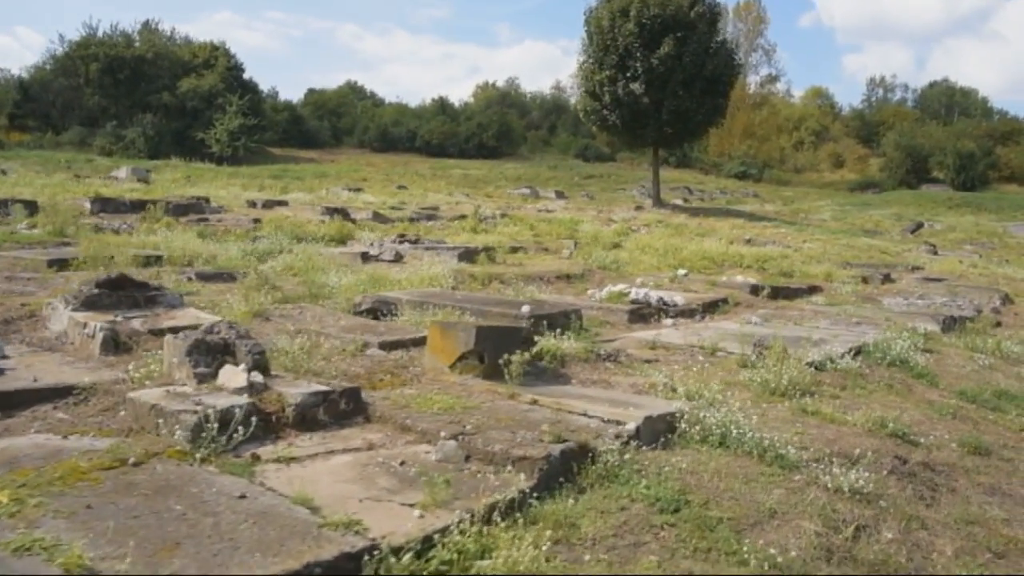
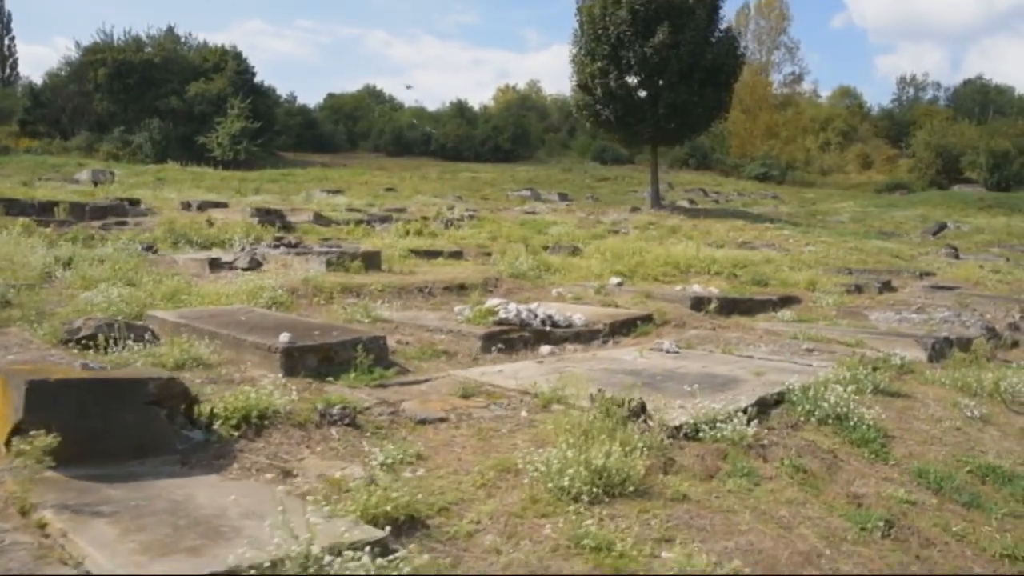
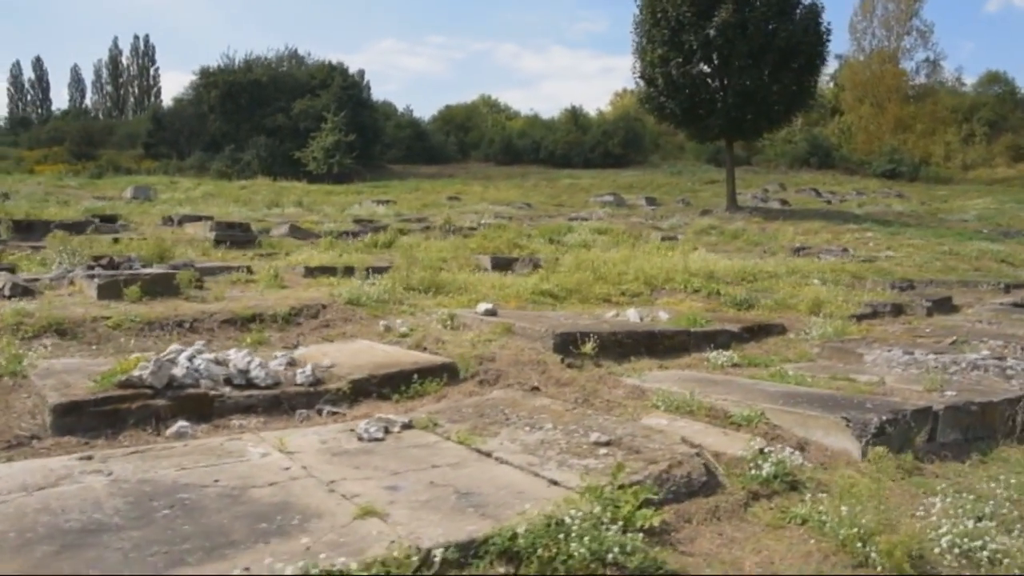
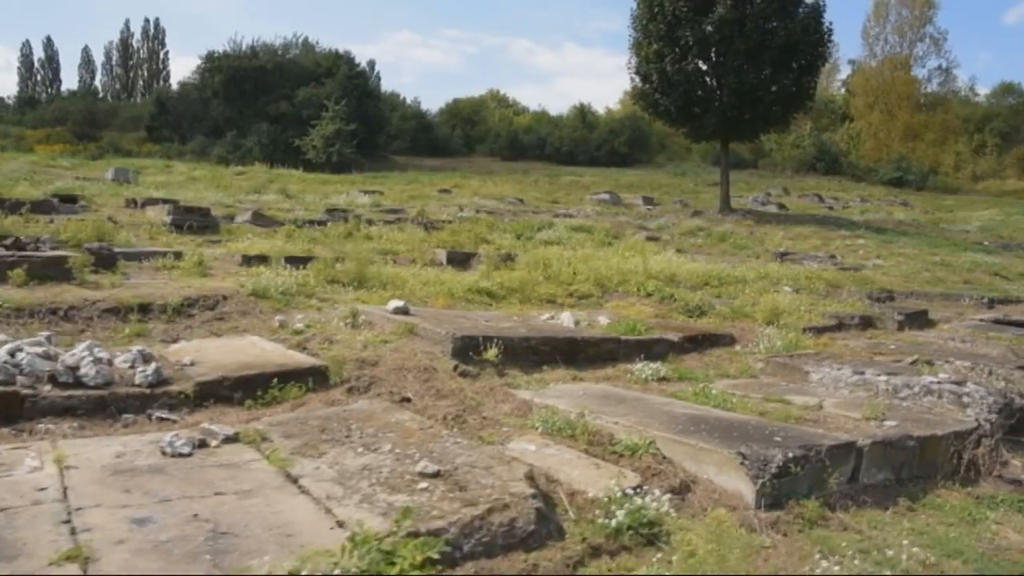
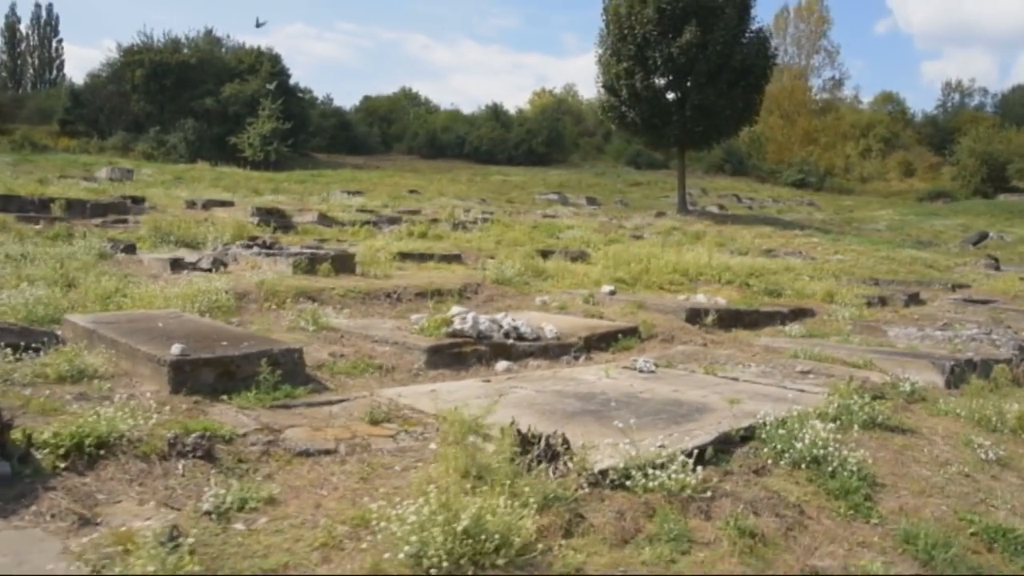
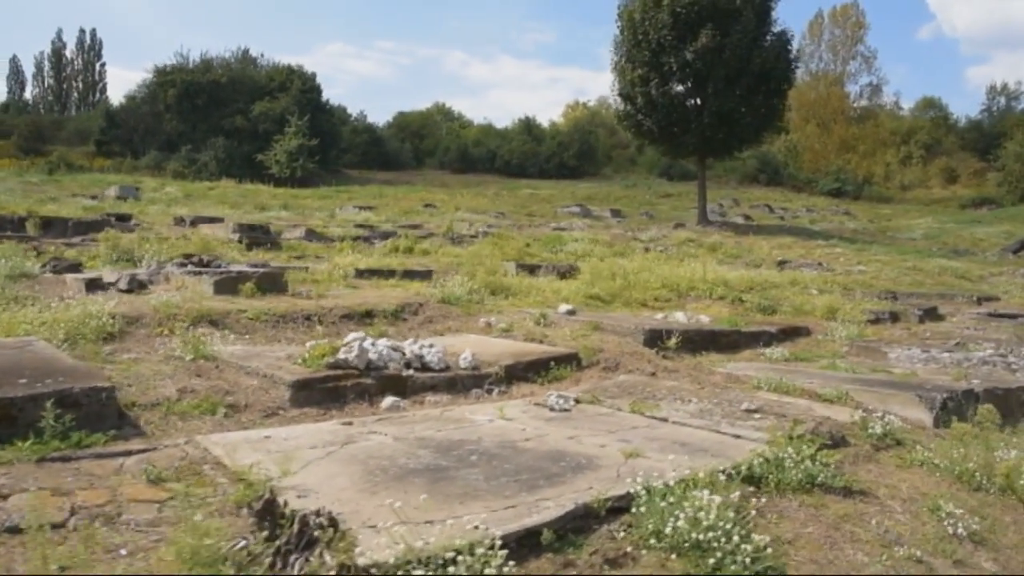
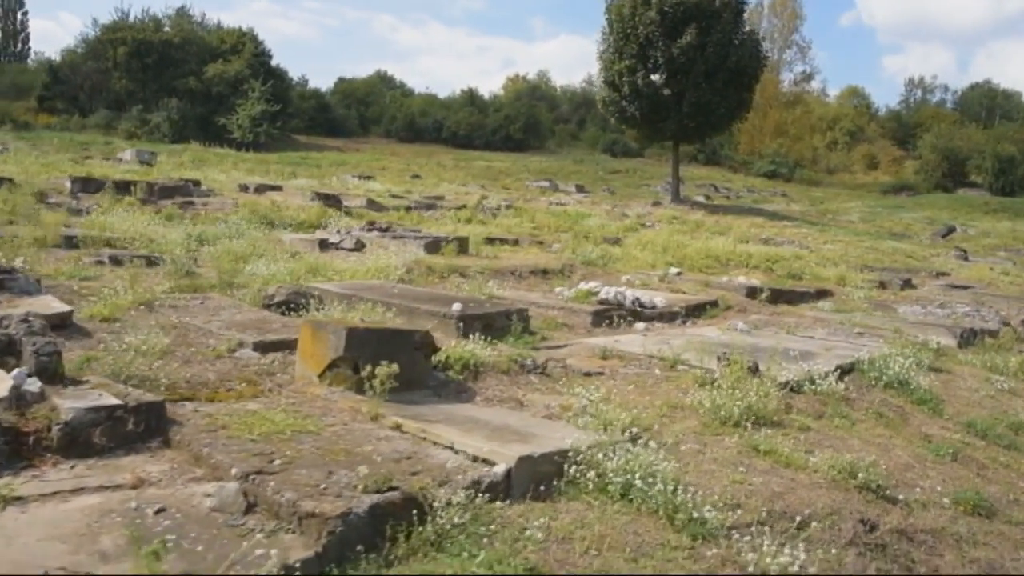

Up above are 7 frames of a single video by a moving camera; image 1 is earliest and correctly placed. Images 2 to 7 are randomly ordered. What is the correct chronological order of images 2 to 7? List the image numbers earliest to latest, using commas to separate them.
7, 2, 5, 6, 3, 4
